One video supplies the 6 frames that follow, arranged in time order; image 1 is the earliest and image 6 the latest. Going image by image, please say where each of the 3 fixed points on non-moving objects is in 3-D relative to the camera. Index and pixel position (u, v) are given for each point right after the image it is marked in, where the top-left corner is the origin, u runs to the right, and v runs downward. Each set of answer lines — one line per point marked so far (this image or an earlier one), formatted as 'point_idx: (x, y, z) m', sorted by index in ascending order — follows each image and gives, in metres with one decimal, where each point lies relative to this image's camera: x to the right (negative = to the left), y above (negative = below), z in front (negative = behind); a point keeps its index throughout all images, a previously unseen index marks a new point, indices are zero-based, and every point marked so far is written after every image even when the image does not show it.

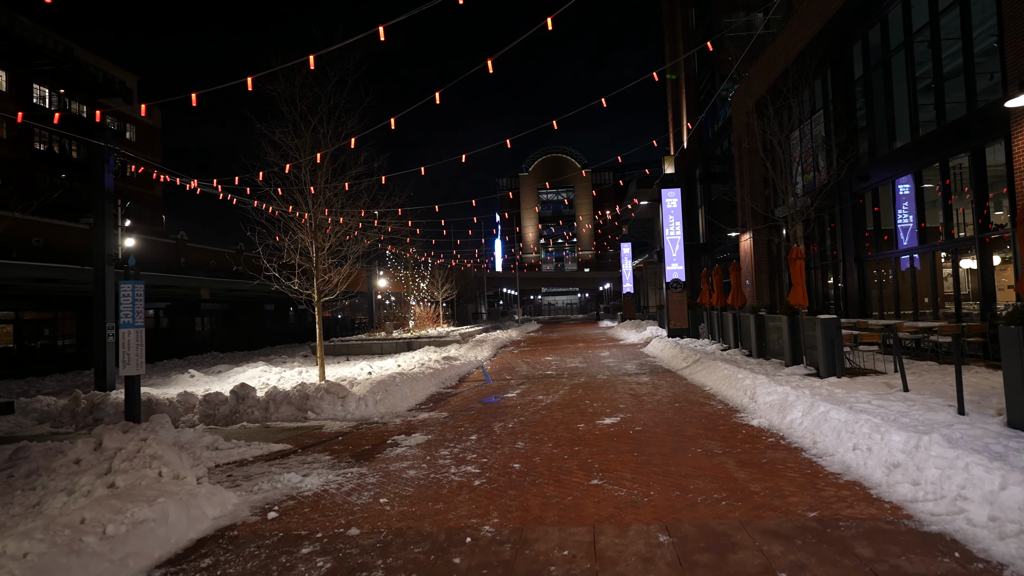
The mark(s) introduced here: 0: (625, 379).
0: (+2.2, -1.7, +11.9) m
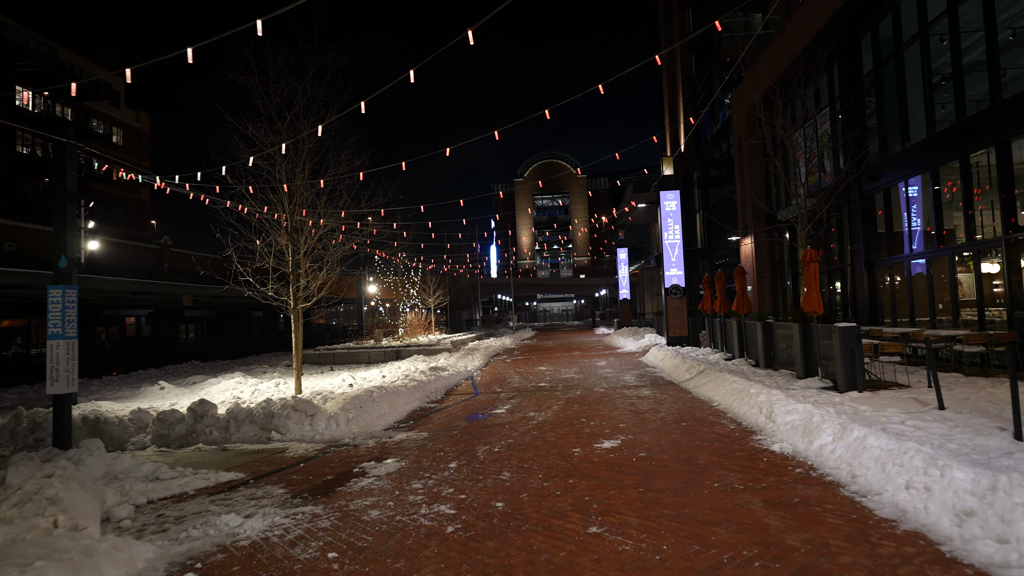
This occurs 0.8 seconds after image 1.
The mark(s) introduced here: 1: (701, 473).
0: (+2.0, -1.8, +11.0) m
1: (+1.6, -1.6, +5.4) m
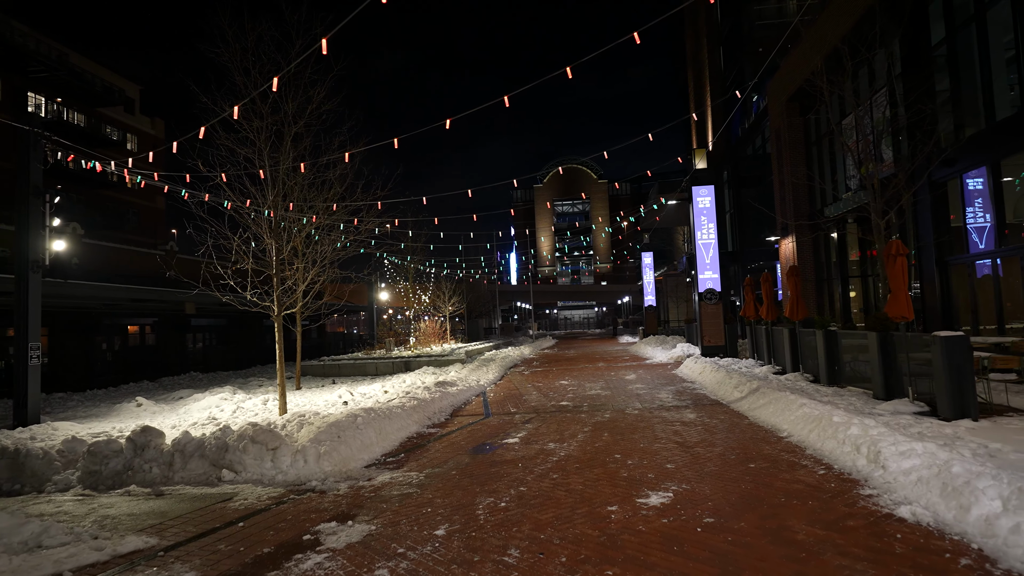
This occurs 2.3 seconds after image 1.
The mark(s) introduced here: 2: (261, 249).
0: (+2.2, -1.9, +9.1) m
1: (+1.7, -1.6, +3.5) m
2: (-4.5, +0.7, +11.2) m
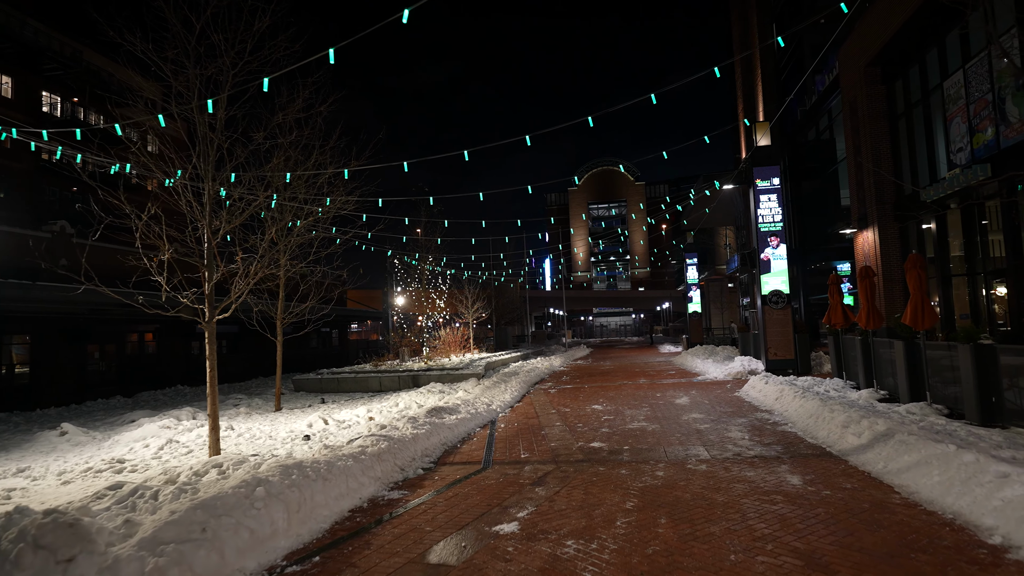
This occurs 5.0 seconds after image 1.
0: (+2.2, -1.8, +5.9) m
1: (+1.4, -1.4, +0.3) m
2: (-4.3, +0.7, +8.3) m
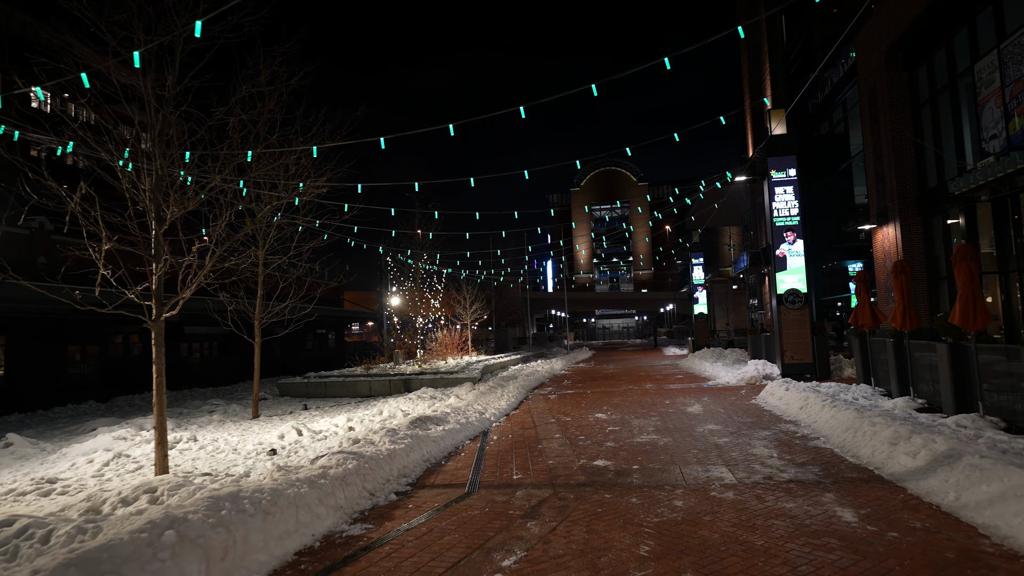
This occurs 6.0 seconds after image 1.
0: (+2.1, -1.7, +4.8) m
1: (+1.3, -1.3, -0.8) m
2: (-4.4, +0.8, +7.3) m
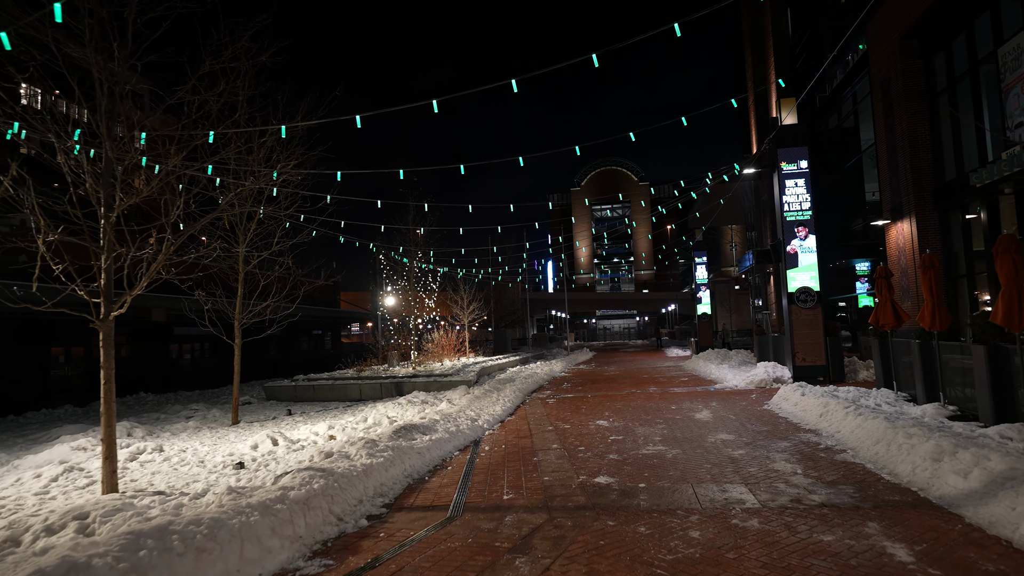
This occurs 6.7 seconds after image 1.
0: (+2.0, -1.7, +4.0) m
1: (+1.2, -1.3, -1.5) m
2: (-4.5, +0.9, +6.5) m
